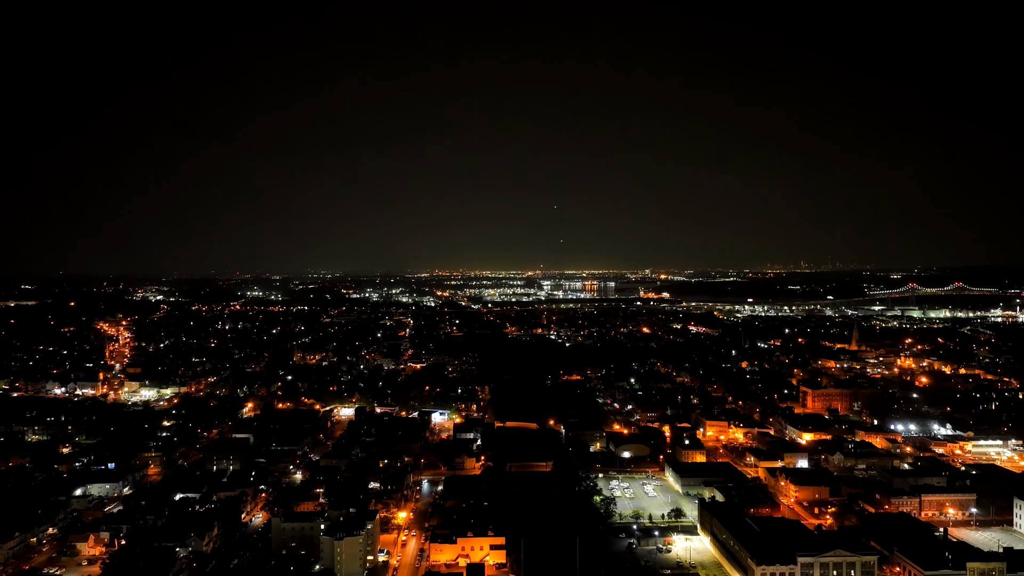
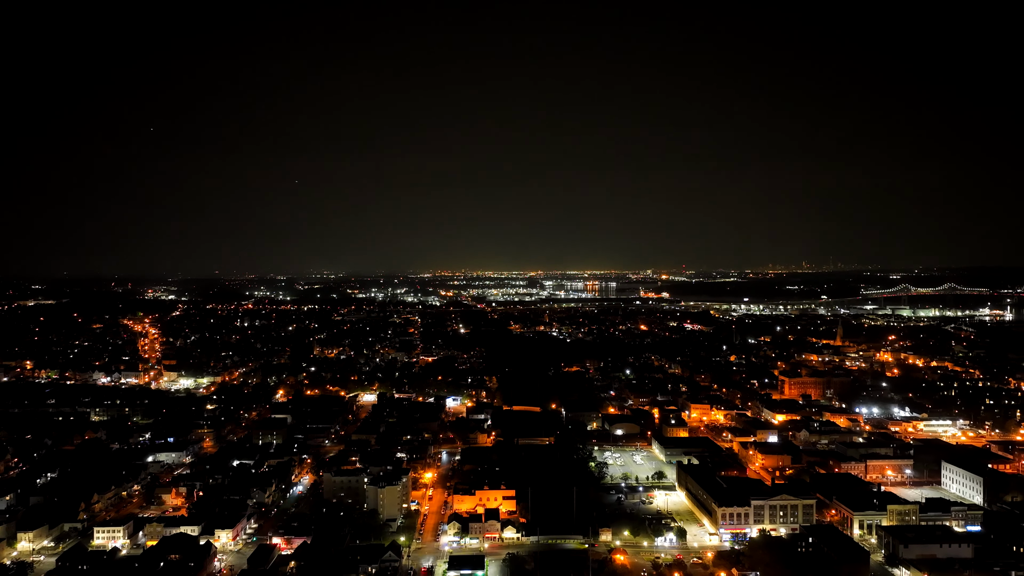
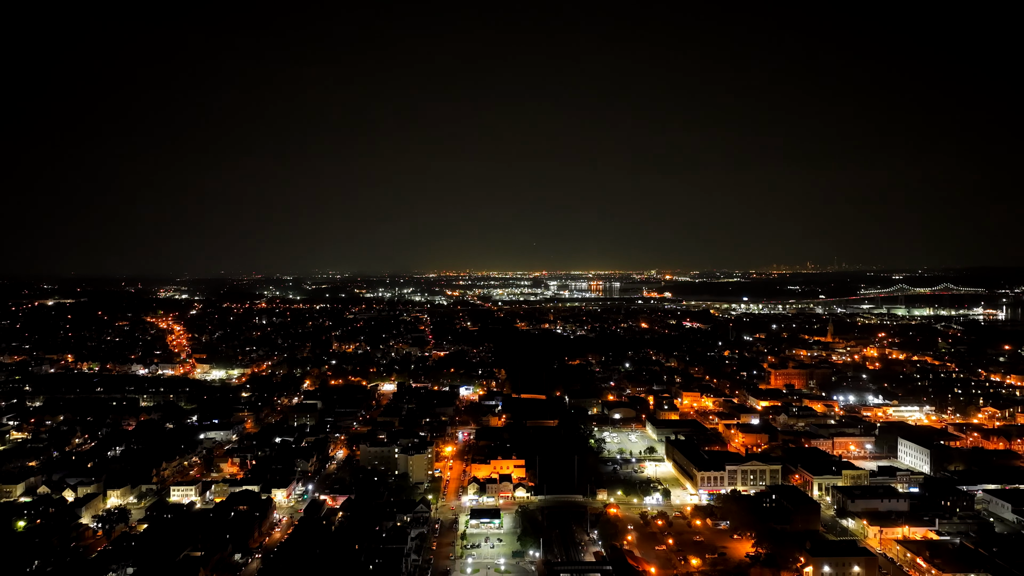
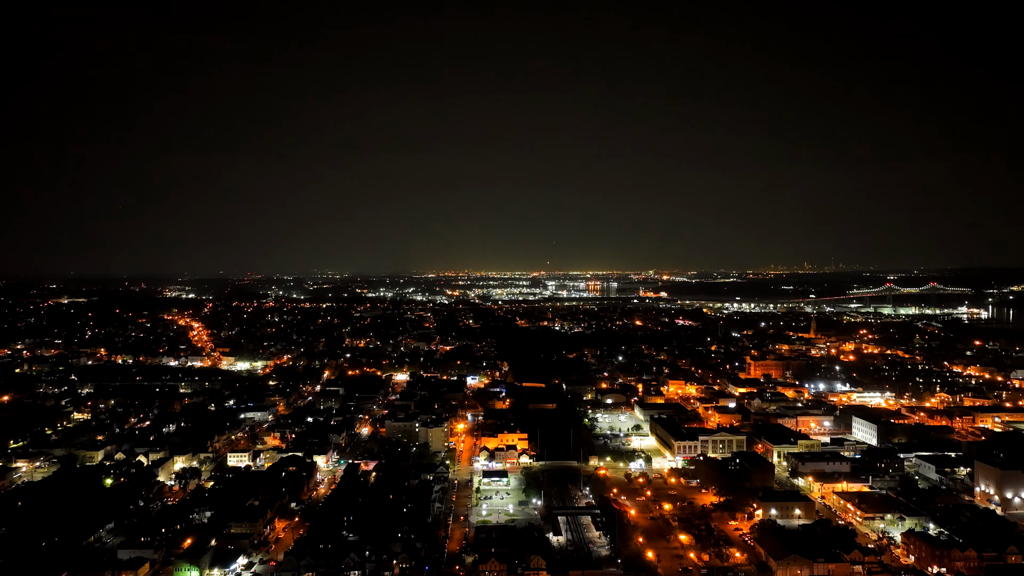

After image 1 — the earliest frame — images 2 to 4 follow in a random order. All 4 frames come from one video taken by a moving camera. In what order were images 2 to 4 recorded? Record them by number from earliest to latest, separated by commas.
2, 3, 4
